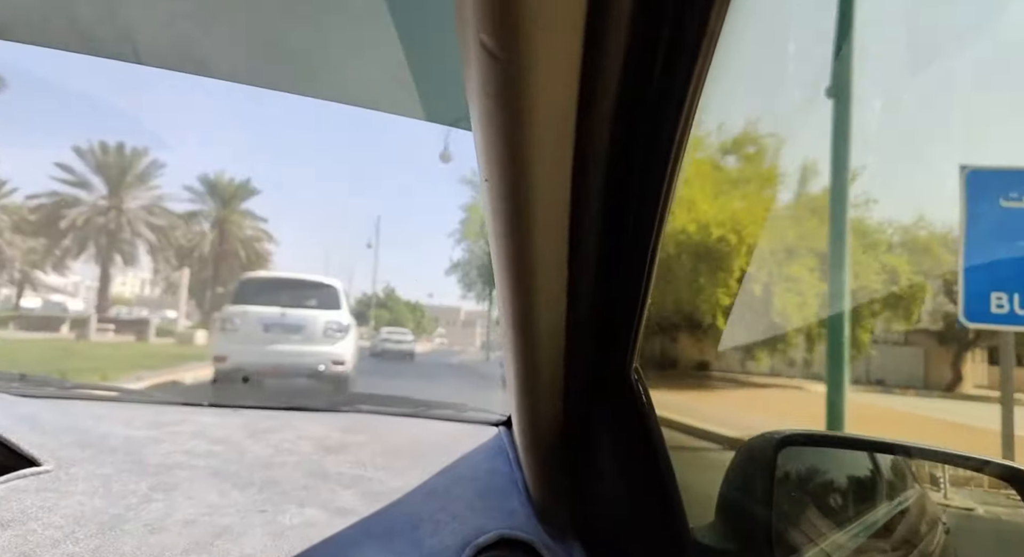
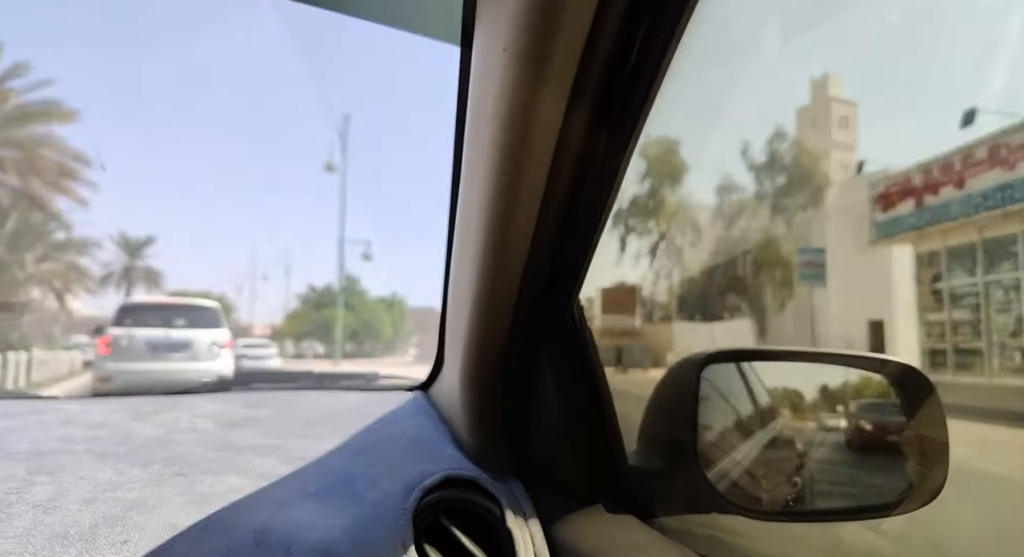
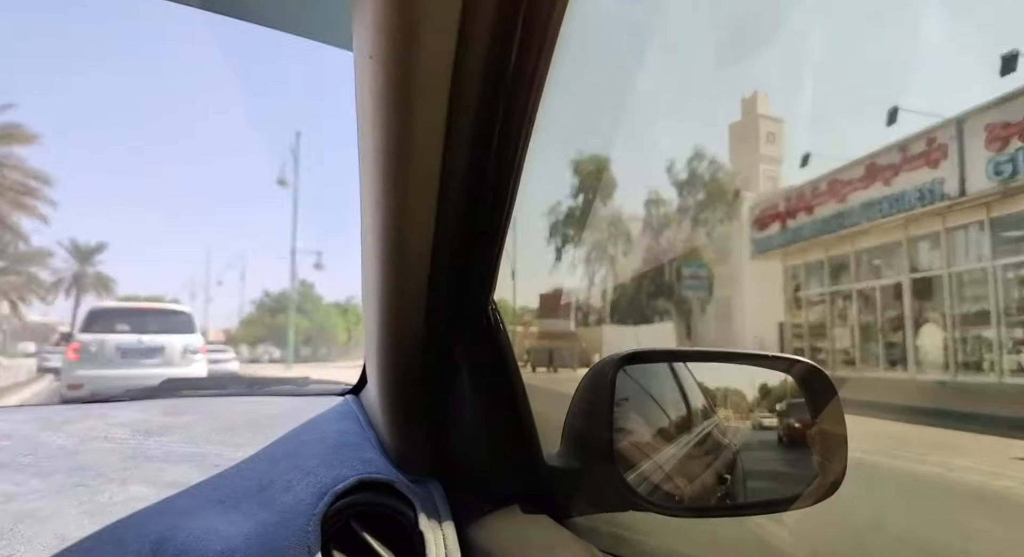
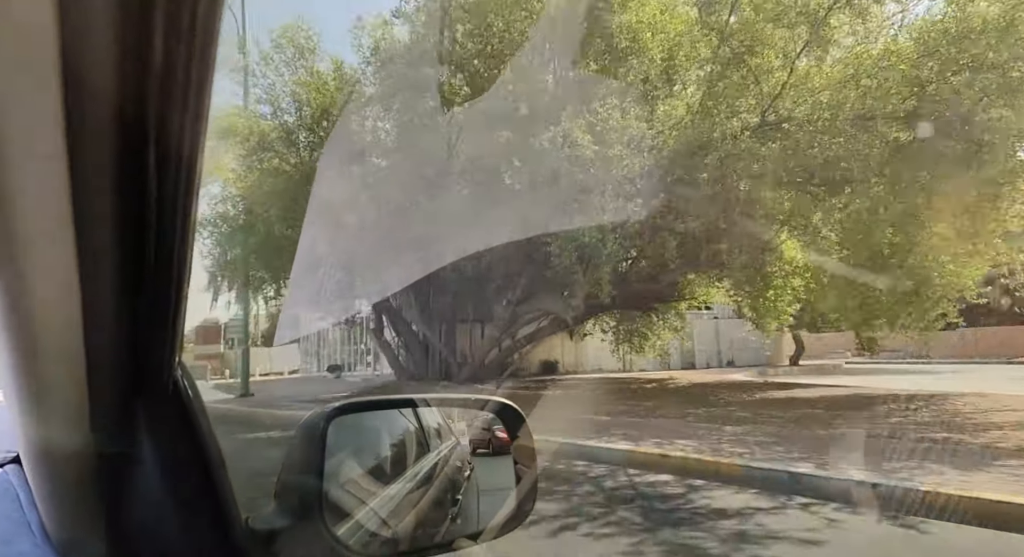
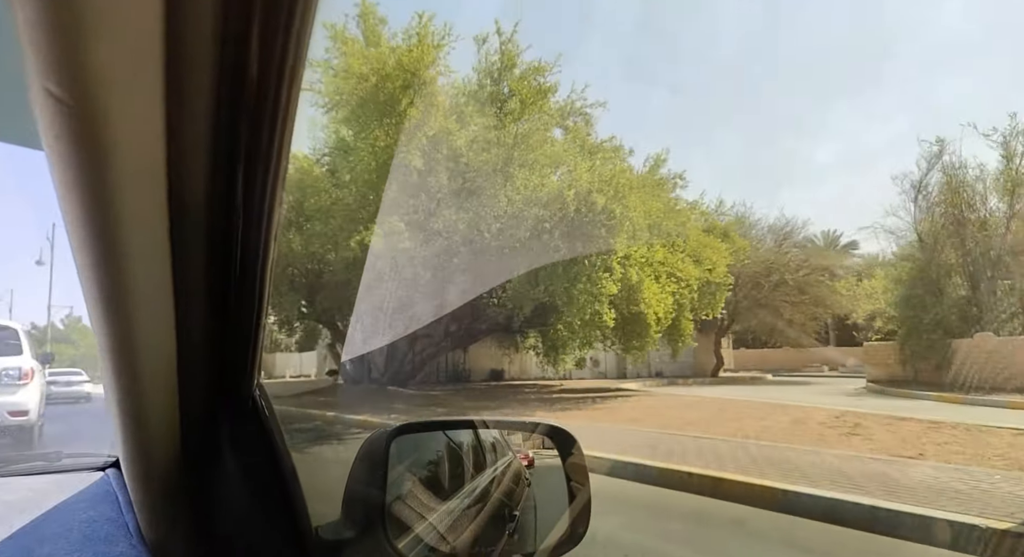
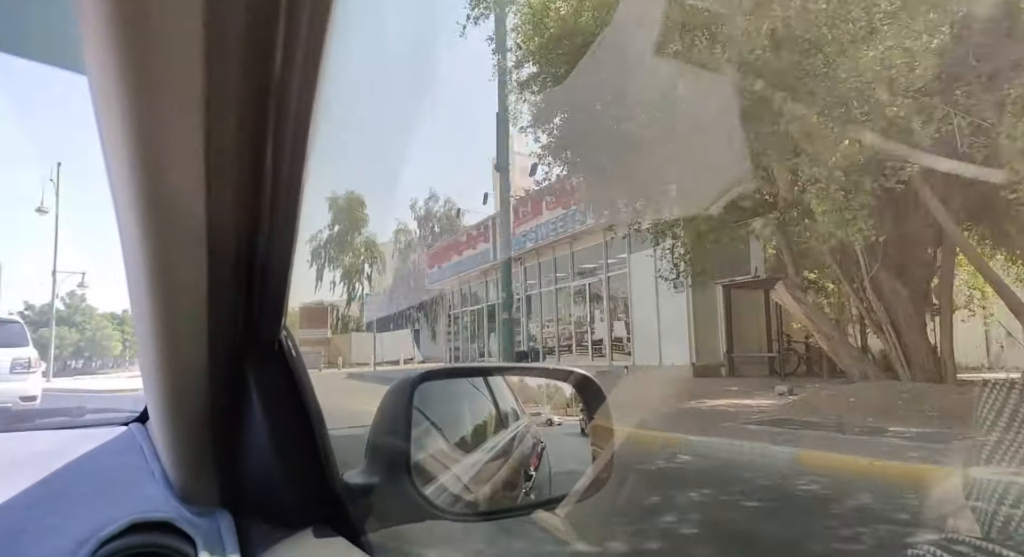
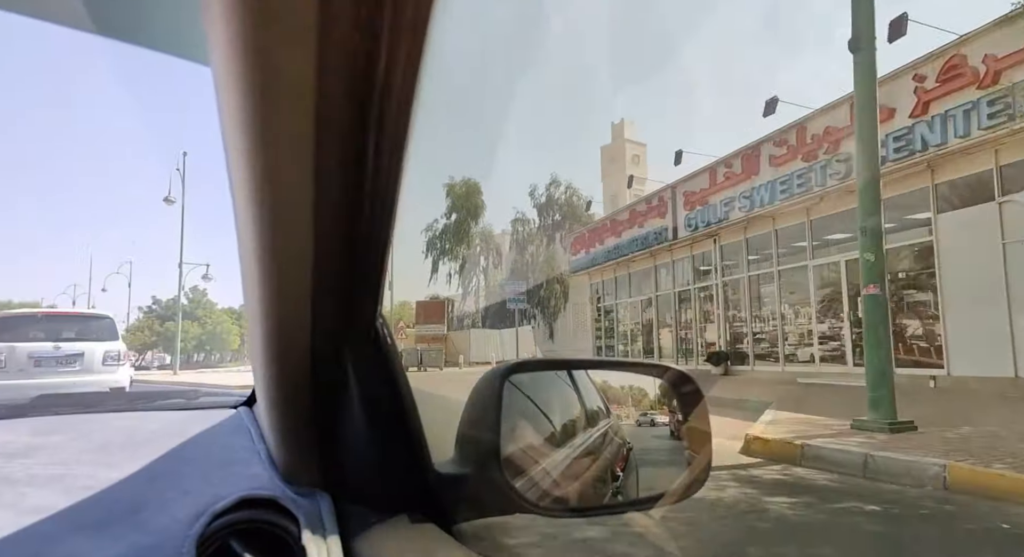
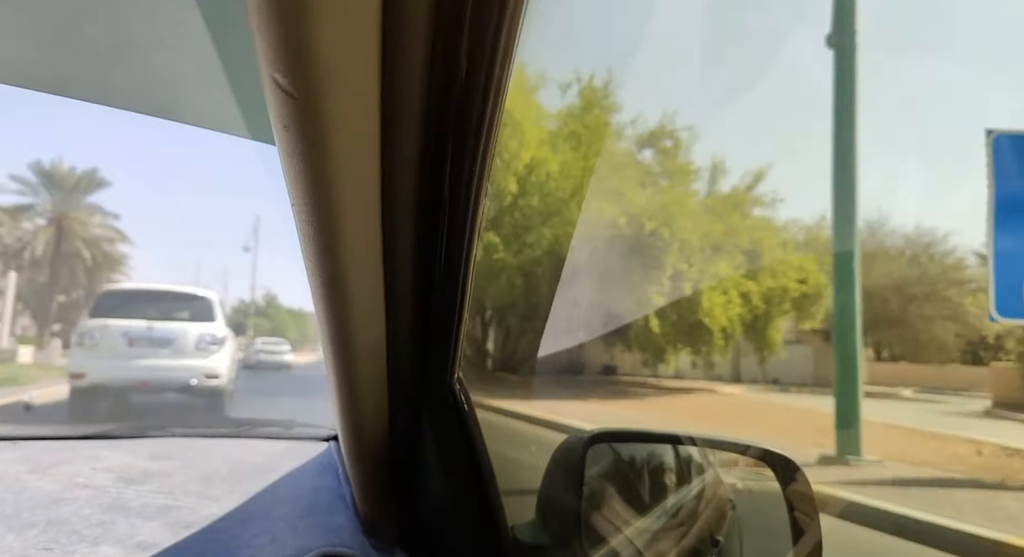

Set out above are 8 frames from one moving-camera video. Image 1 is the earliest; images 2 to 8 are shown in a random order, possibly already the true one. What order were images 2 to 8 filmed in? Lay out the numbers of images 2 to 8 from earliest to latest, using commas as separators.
8, 5, 4, 6, 7, 3, 2
